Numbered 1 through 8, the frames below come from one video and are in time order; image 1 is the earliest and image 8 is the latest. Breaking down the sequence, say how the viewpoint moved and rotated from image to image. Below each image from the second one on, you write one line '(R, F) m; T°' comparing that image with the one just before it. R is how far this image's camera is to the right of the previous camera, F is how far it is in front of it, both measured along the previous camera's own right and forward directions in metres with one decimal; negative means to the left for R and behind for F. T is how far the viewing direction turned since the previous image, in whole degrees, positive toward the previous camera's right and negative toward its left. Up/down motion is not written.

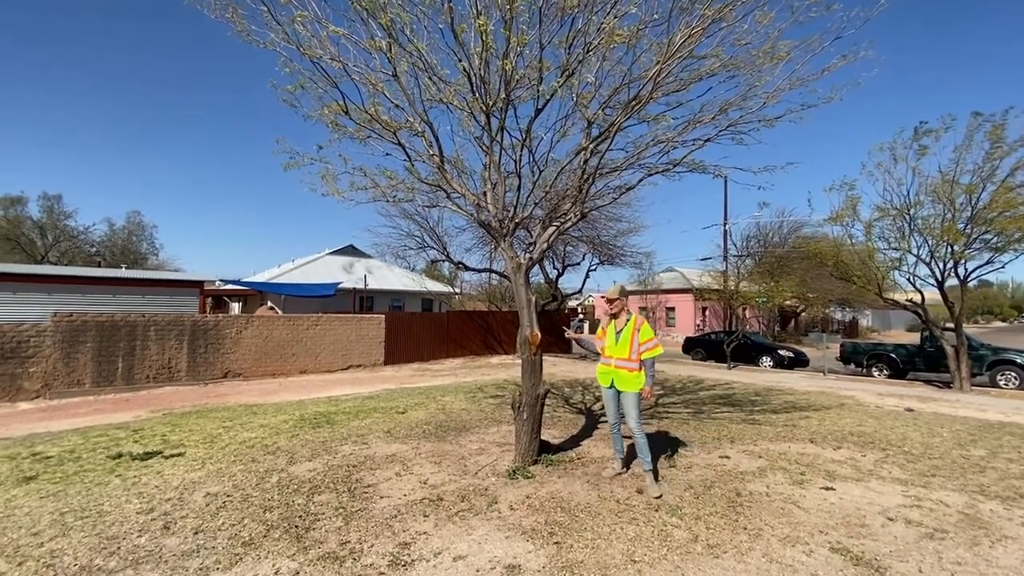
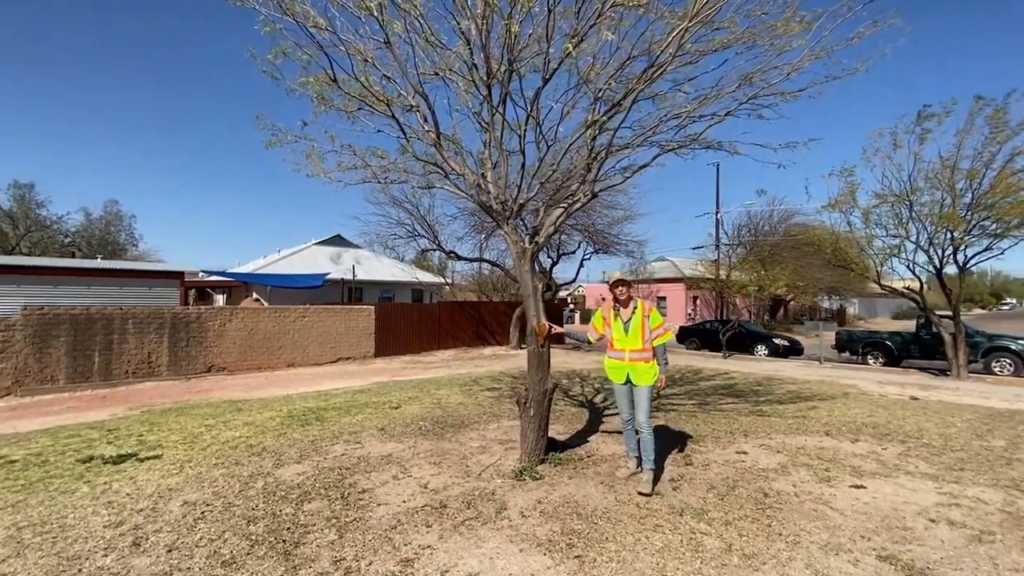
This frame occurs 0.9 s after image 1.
(-0.2, +0.4) m; +1°
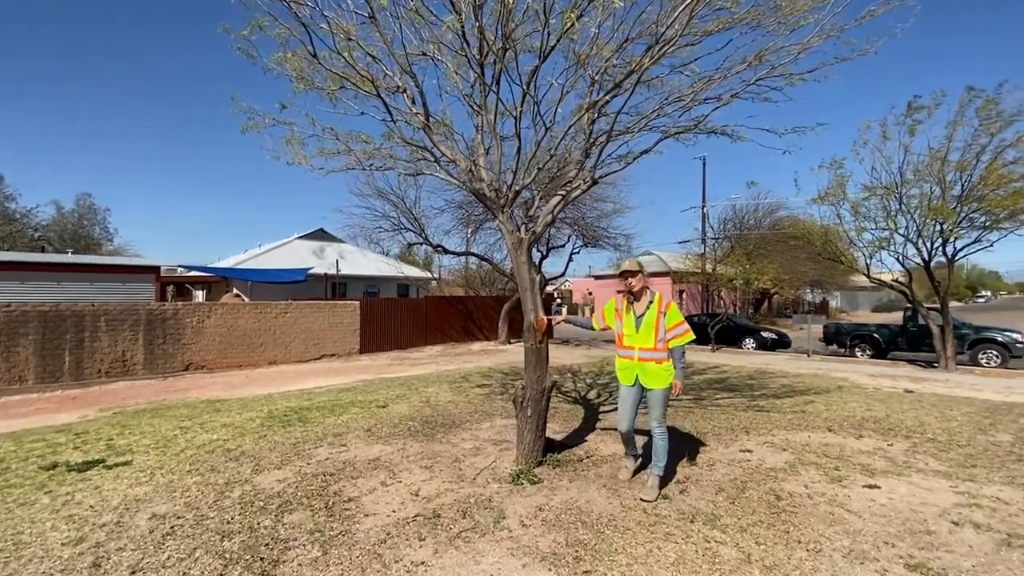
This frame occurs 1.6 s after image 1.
(-0.1, +0.3) m; +2°
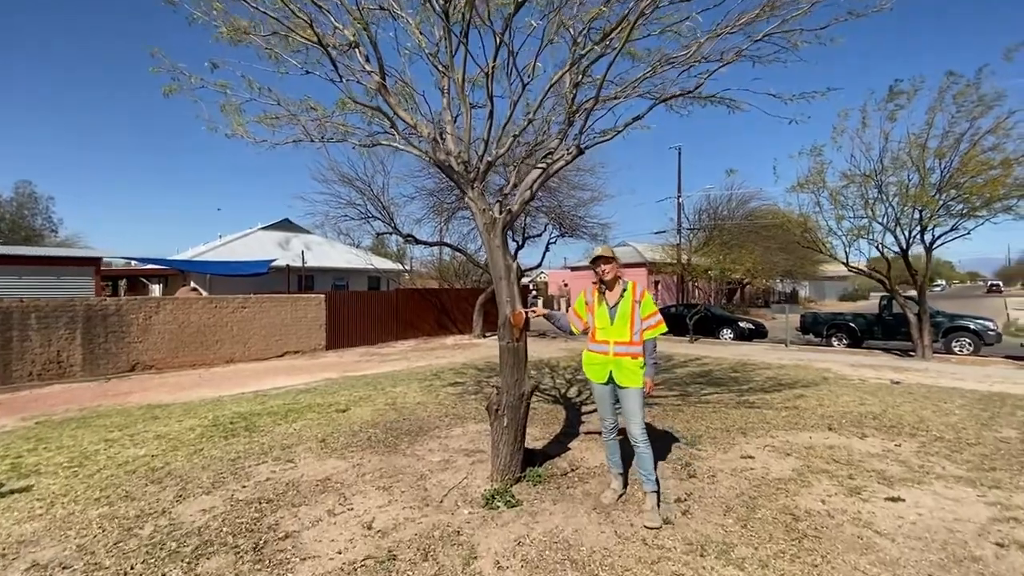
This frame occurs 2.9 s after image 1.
(0.0, +0.7) m; +3°
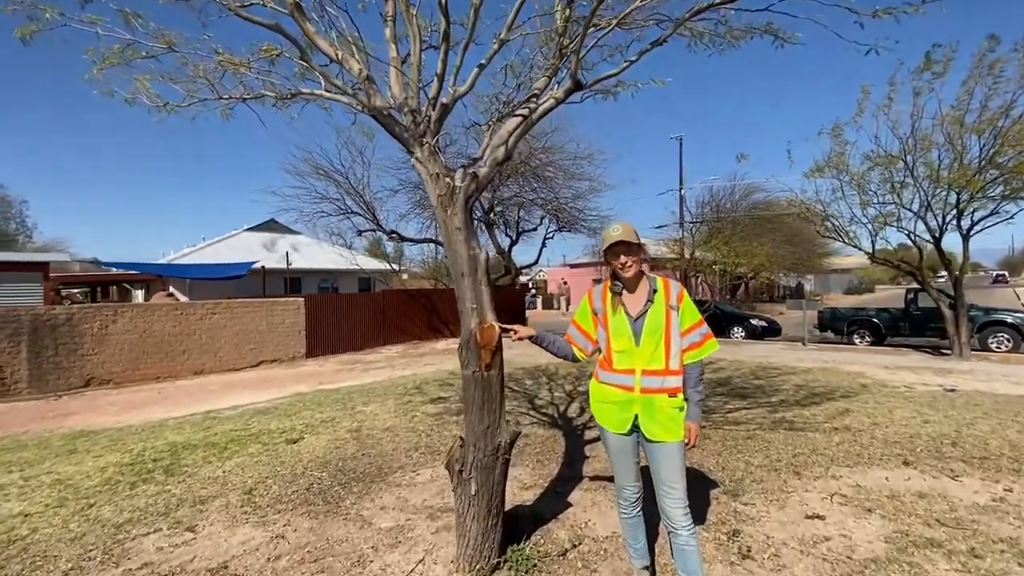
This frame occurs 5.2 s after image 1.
(+0.2, +1.3) m; 0°
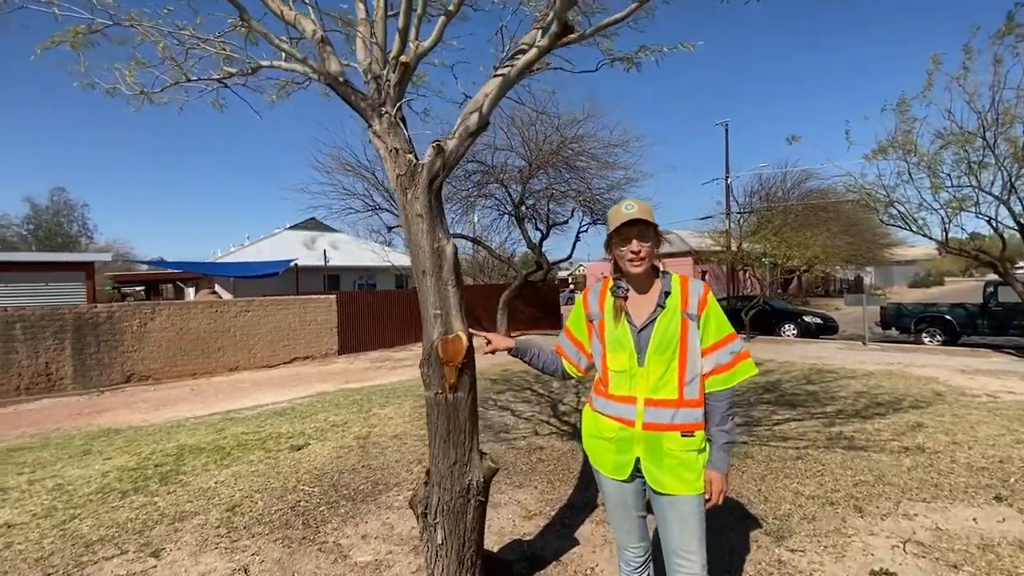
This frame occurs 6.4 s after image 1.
(+0.3, +0.6) m; -5°
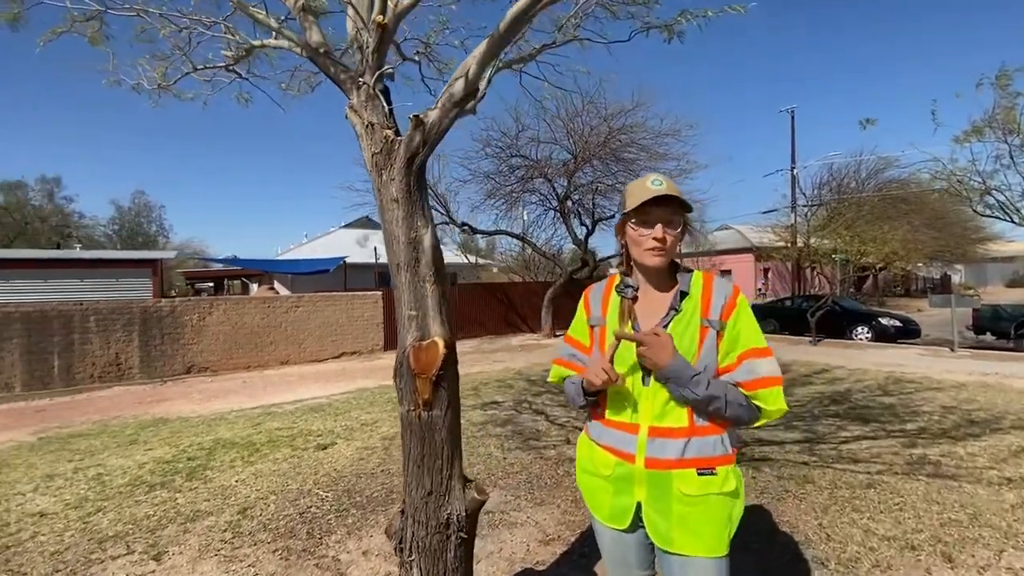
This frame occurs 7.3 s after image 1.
(+0.2, +0.4) m; -6°
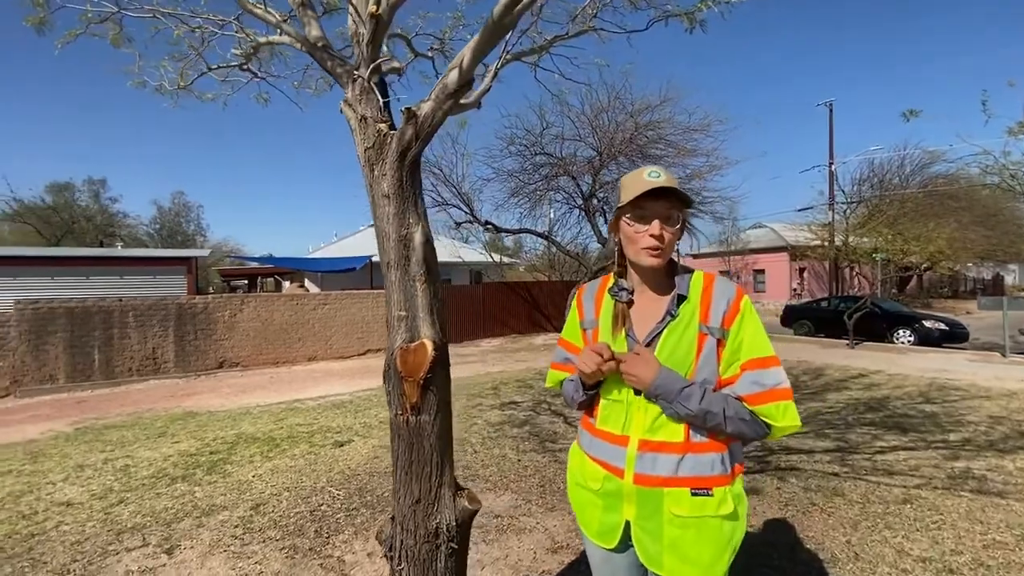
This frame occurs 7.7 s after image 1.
(+0.1, +0.1) m; -3°
